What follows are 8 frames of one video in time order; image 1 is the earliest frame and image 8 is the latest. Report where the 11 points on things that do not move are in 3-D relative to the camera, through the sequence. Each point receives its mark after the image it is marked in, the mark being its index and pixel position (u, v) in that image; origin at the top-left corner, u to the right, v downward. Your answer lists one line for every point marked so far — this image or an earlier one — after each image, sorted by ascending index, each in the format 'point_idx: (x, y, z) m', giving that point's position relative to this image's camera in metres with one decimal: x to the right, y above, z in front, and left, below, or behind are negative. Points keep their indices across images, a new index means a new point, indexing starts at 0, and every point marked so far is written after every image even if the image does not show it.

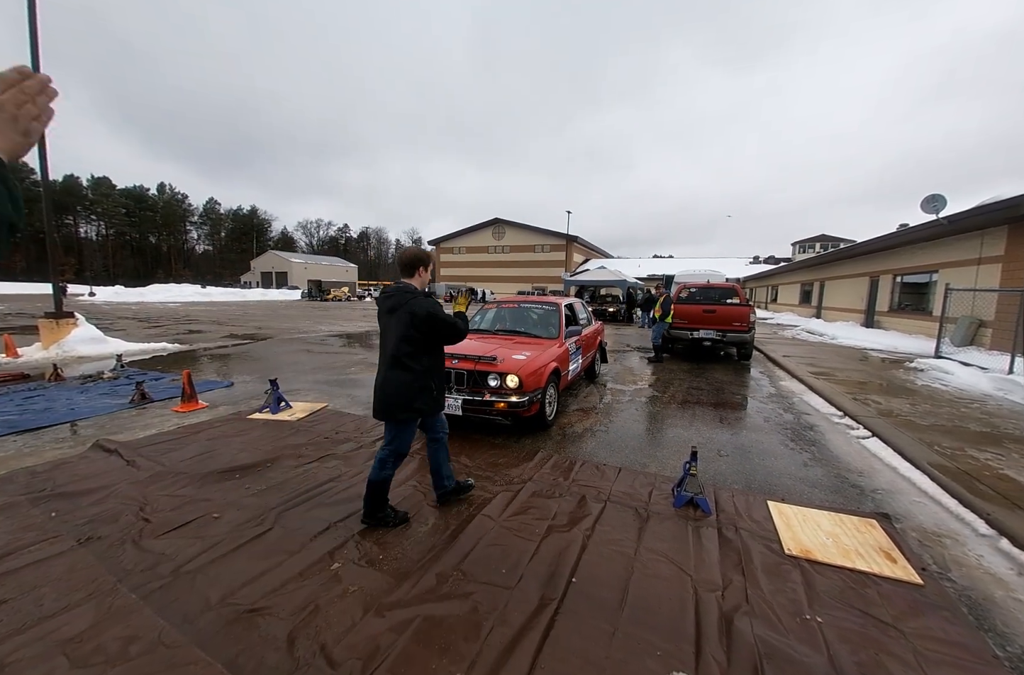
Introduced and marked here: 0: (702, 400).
0: (+2.9, -1.0, +5.7) m
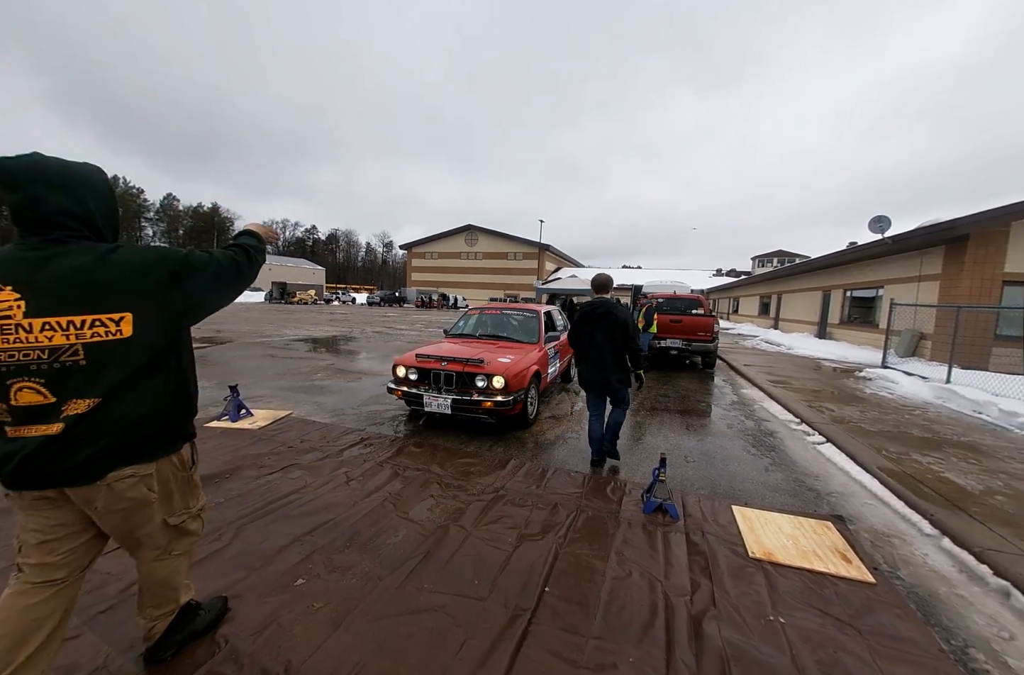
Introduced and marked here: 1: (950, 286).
0: (+2.5, -1.1, +5.9) m
1: (+11.5, +1.4, +9.8) m
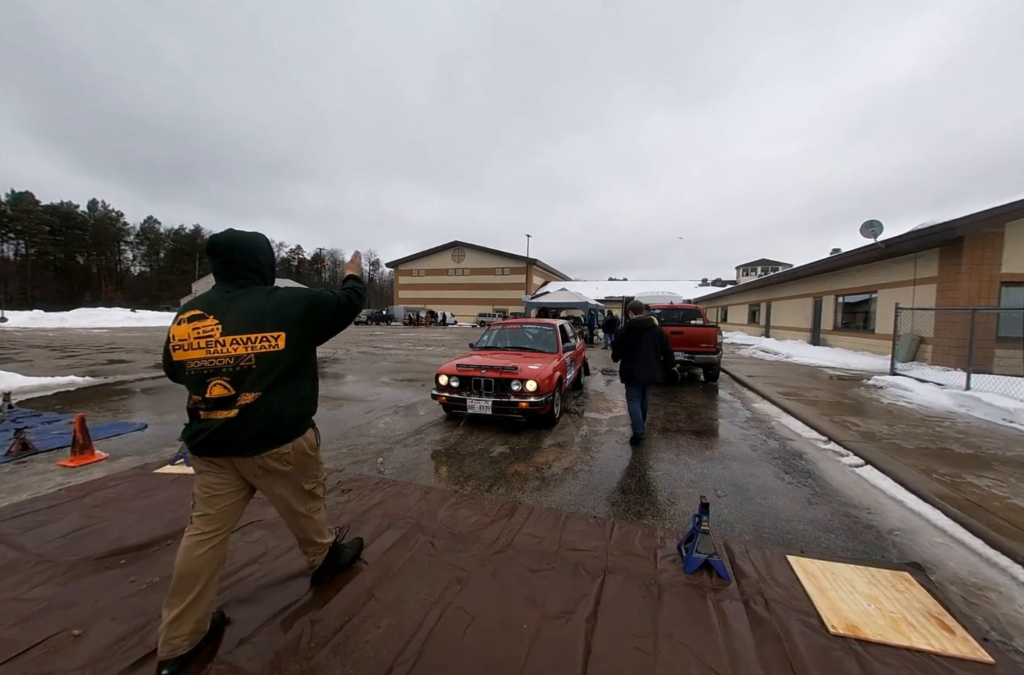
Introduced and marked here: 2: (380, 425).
0: (+2.5, -1.3, +5.4) m
1: (+11.3, +1.3, +9.7) m
2: (-1.9, -1.2, +5.3) m
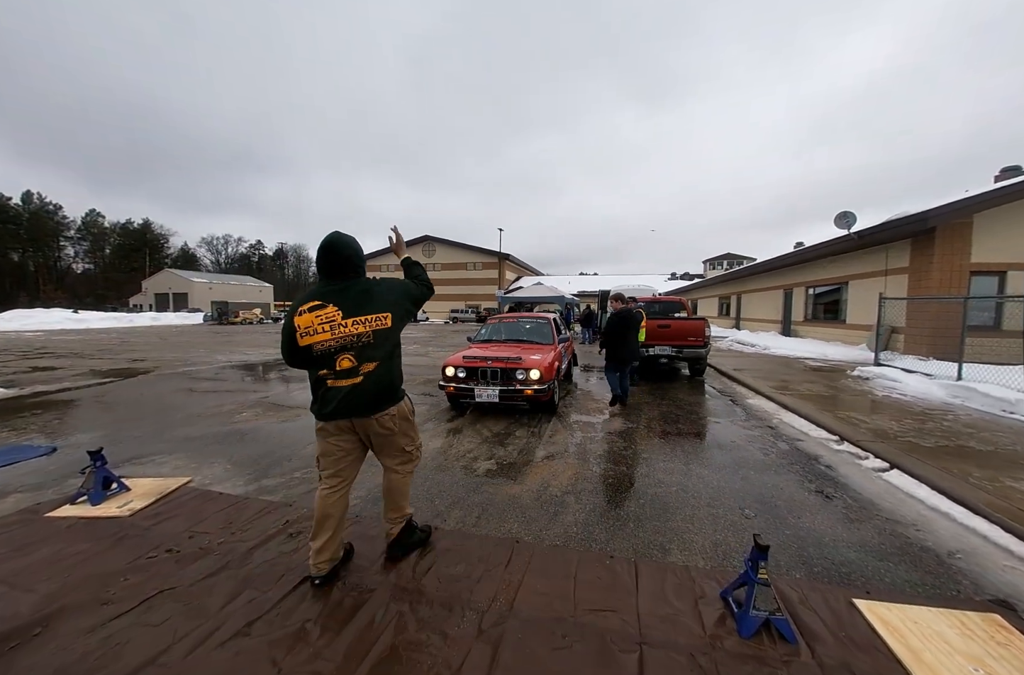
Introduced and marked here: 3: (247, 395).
0: (+2.3, -1.2, +5.0) m
1: (+10.7, +1.6, +9.8) m
2: (-2.1, -1.2, +4.6) m
3: (-5.4, -1.2, +7.5) m
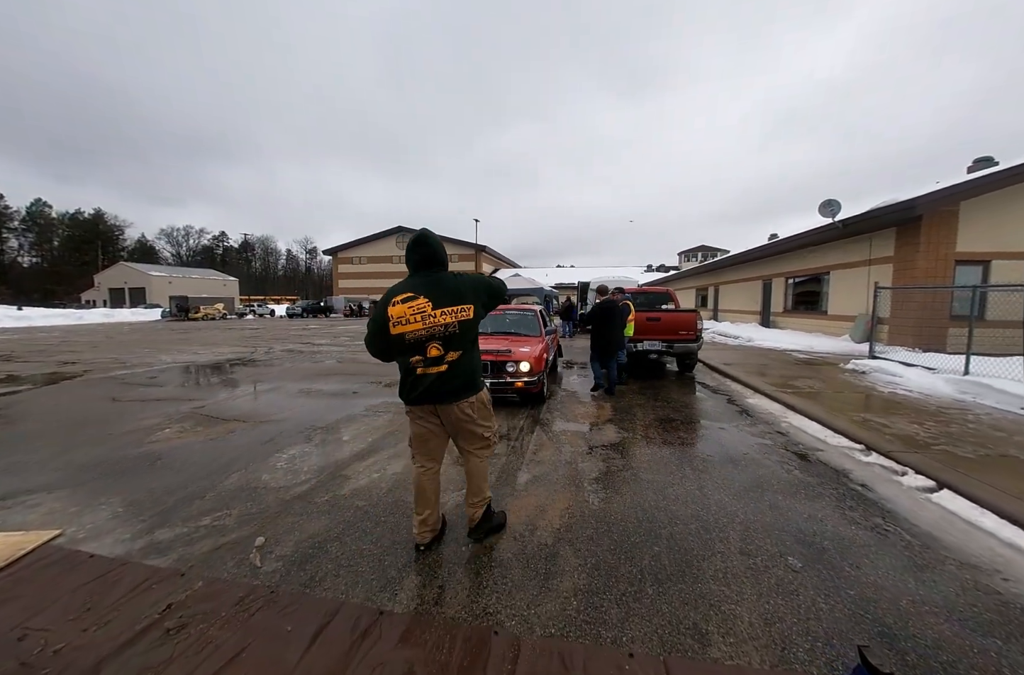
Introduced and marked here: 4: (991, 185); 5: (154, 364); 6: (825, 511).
0: (+2.0, -1.2, +4.4) m
1: (+10.2, +1.8, +9.6) m
2: (-2.3, -1.2, +3.7) m
3: (-5.8, -1.1, +6.4) m
4: (+11.3, +3.6, +8.7) m
5: (-11.1, -0.8, +11.6) m
6: (+2.3, -1.3, +2.8) m
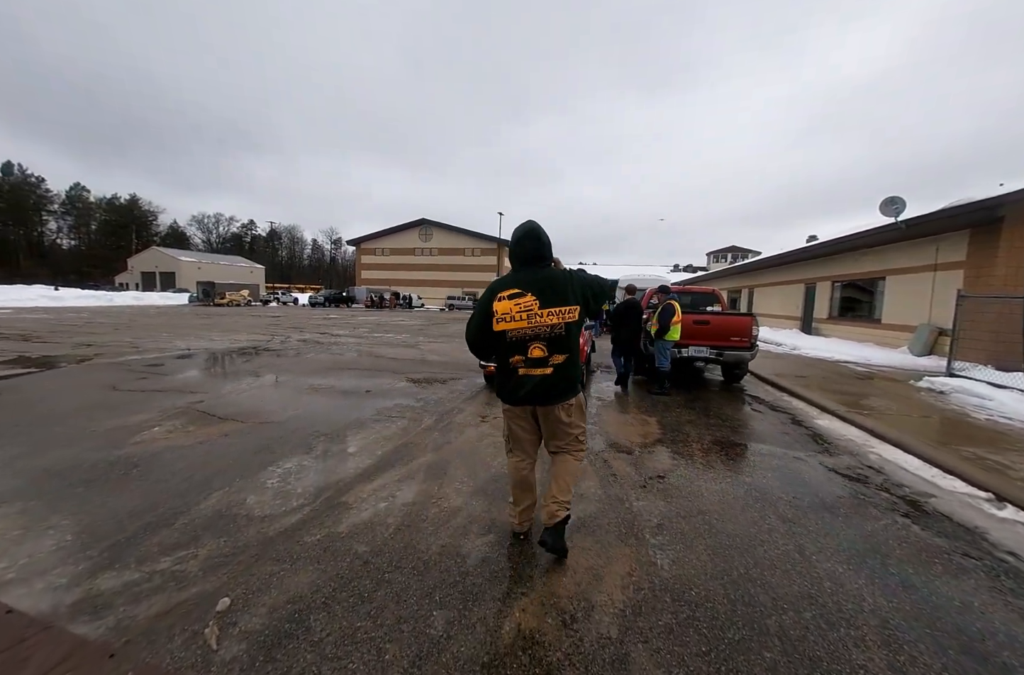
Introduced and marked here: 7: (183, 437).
0: (+2.3, -1.3, +3.7) m
1: (+10.8, +1.5, +8.6) m
2: (-2.0, -1.1, +3.2) m
3: (-5.4, -0.9, +6.0) m
4: (+12.0, +3.2, +7.6) m
5: (-10.5, -0.4, +11.4) m
6: (+2.5, -1.4, +2.0) m
7: (-3.6, -1.1, +4.0) m
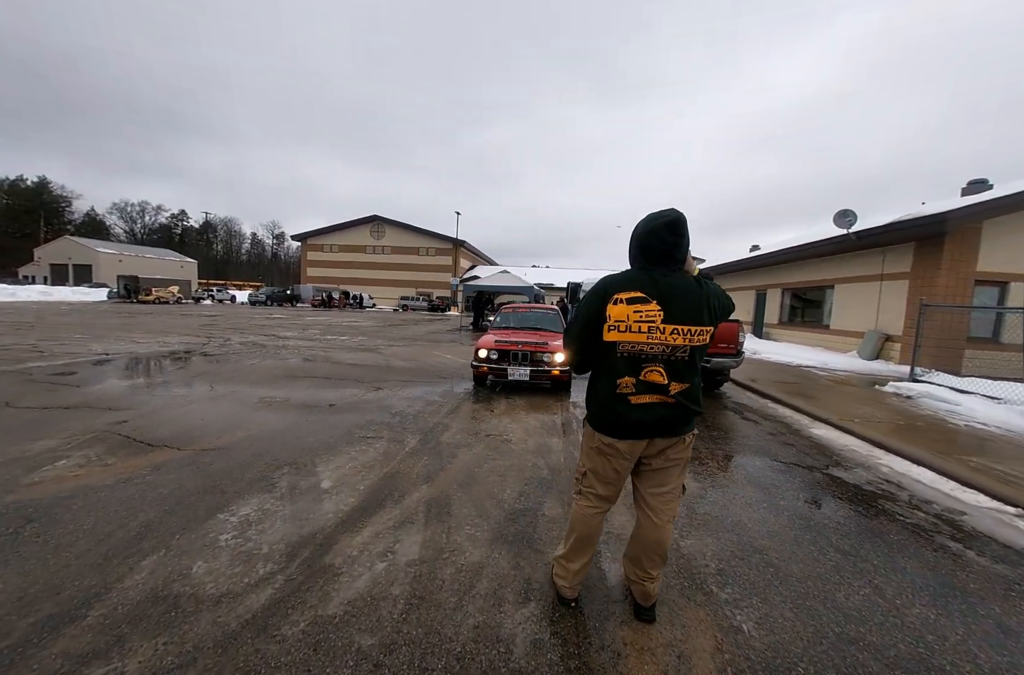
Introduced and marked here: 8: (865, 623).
0: (+2.4, -1.3, +3.4) m
1: (+10.2, +1.3, +9.3) m
2: (-1.9, -1.2, +2.5) m
3: (-5.5, -1.0, +4.9) m
4: (+11.5, +3.1, +8.5) m
5: (-11.2, -0.4, +9.7) m
6: (+2.8, -1.5, +1.8) m
7: (-3.5, -1.1, +3.1) m
8: (+1.8, -1.4, +2.0) m
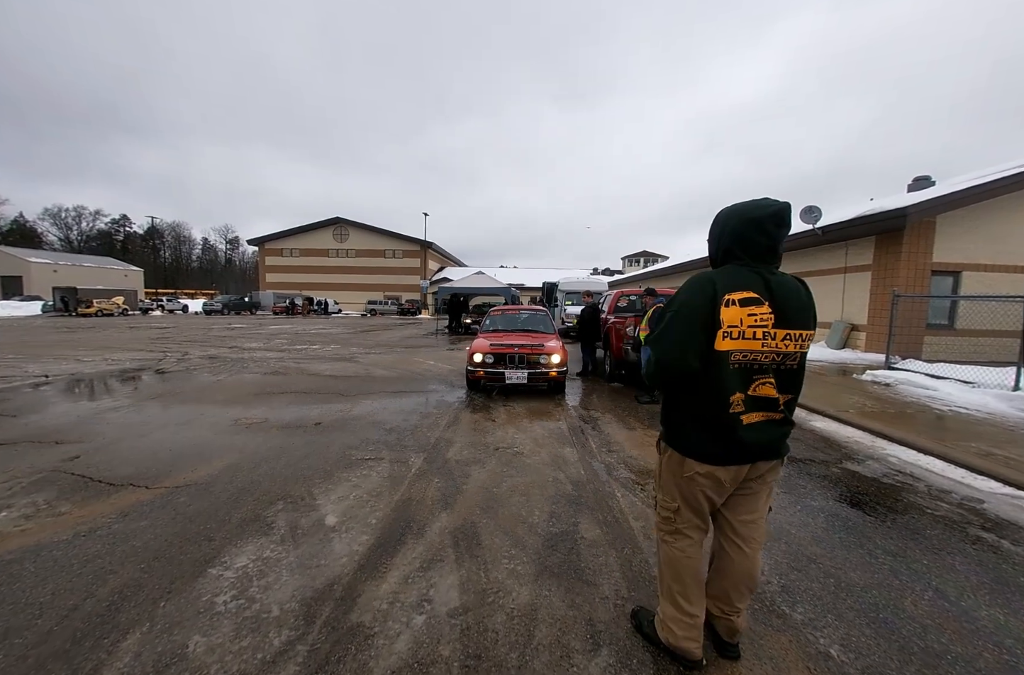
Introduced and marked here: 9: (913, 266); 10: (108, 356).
0: (+2.6, -1.3, +3.4) m
1: (+9.8, +1.6, +9.8) m
2: (-1.6, -1.3, +2.1) m
3: (-5.4, -1.3, +4.2) m
4: (+11.1, +3.4, +9.1) m
5: (-11.5, -0.9, +8.6) m
6: (+3.1, -1.4, +1.8) m
7: (-3.3, -1.3, +2.6) m
8: (+2.1, -1.4, +1.9) m
9: (+10.1, +1.8, +9.4) m
10: (-13.1, -0.6, +12.3) m
